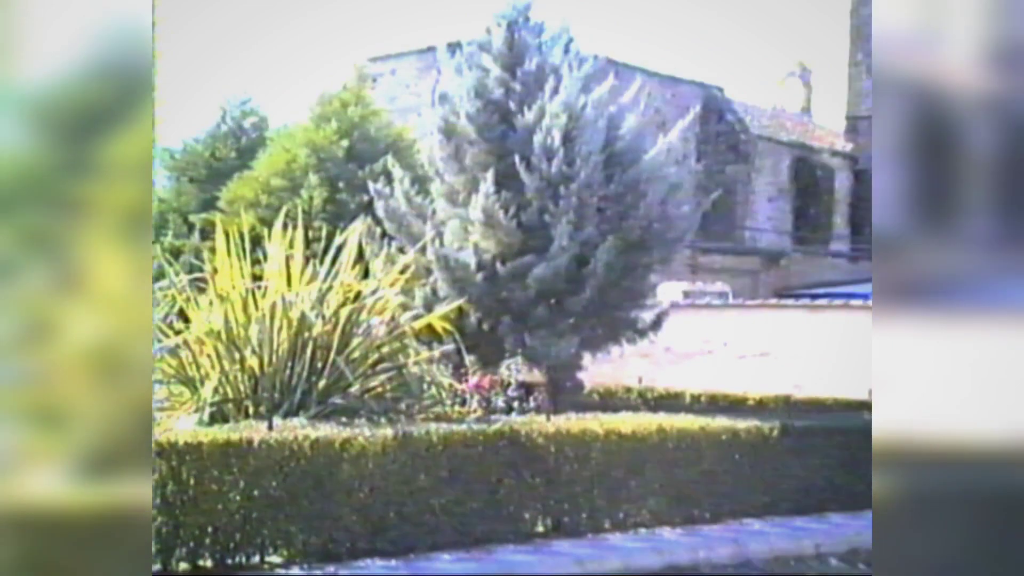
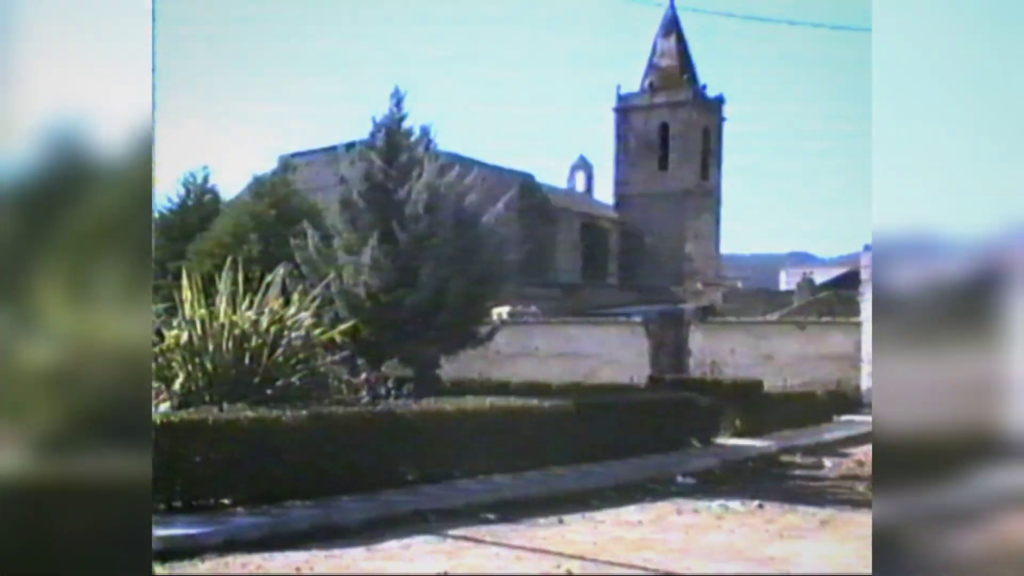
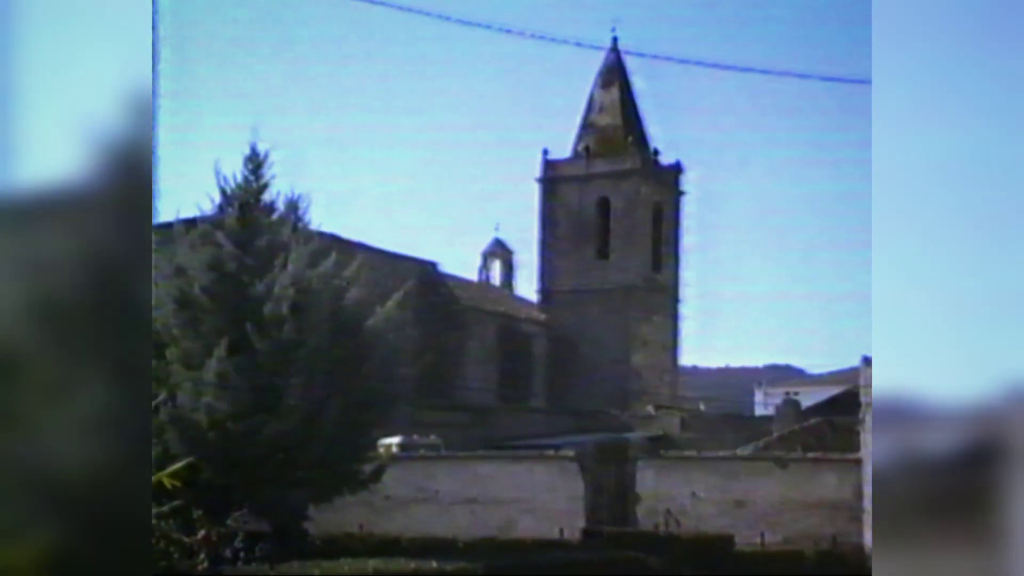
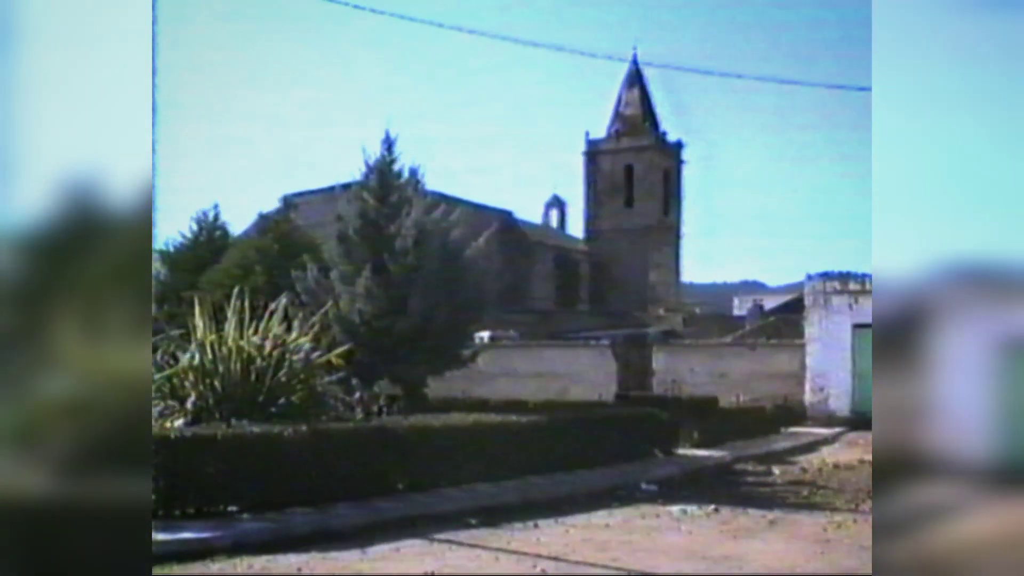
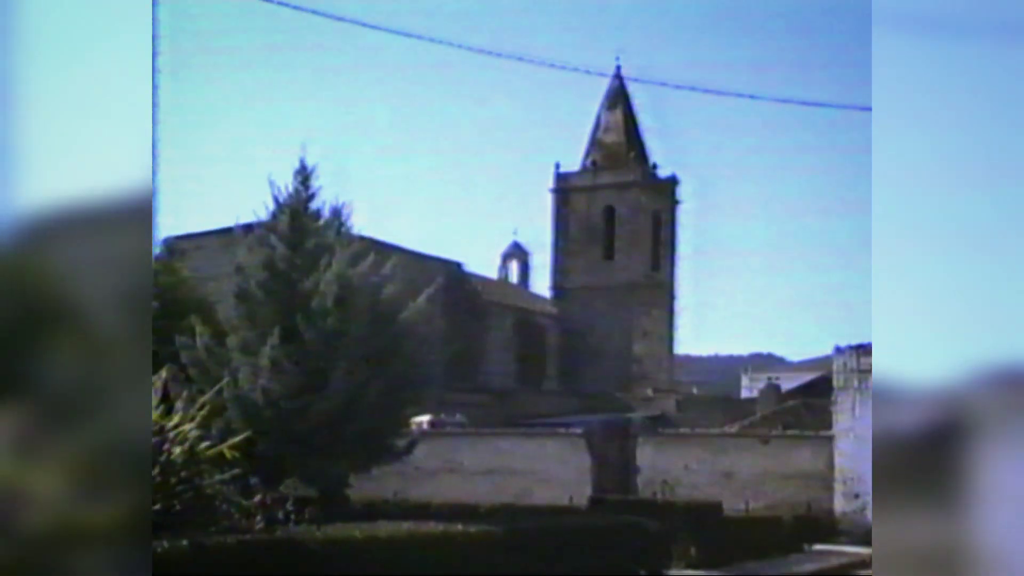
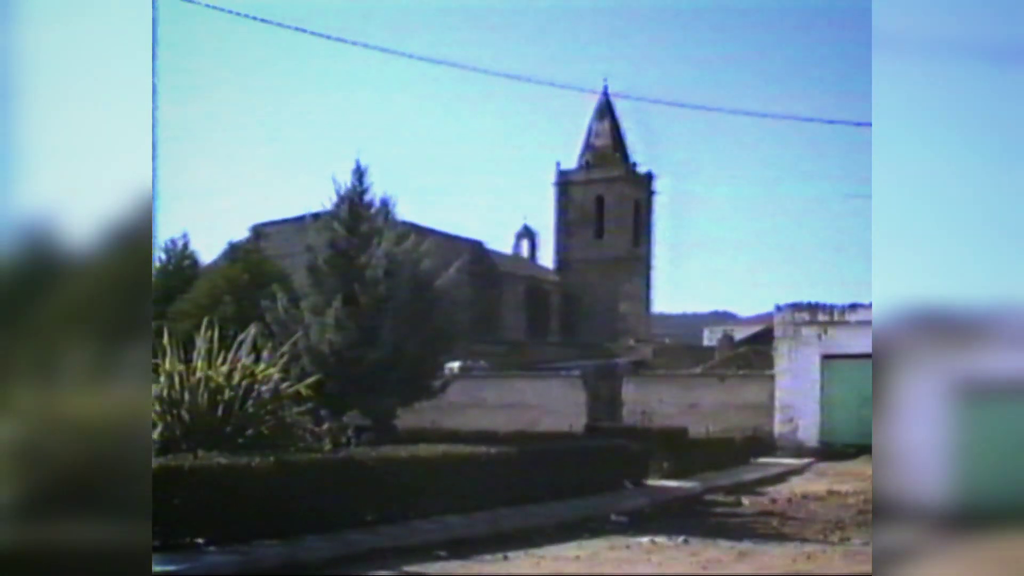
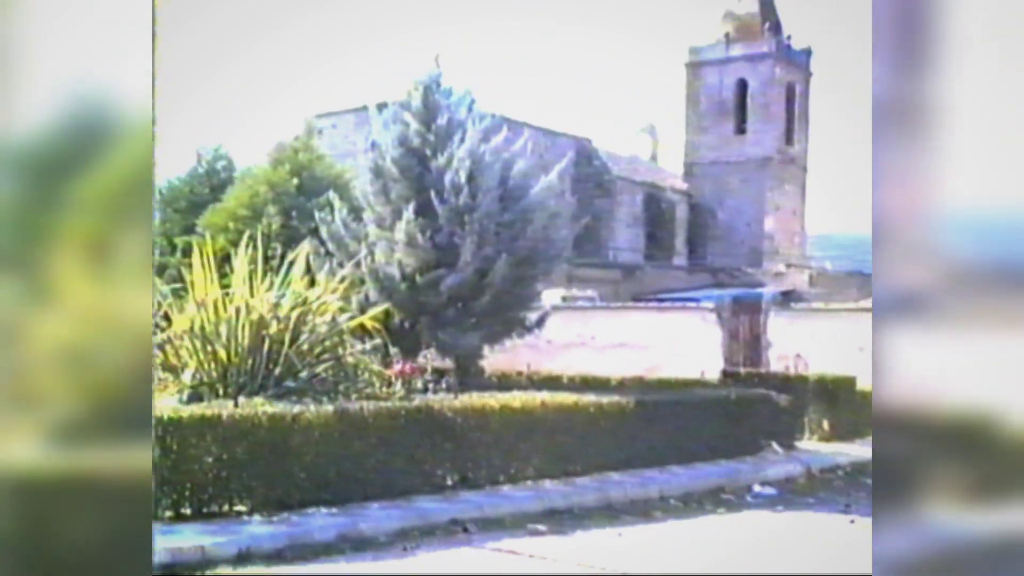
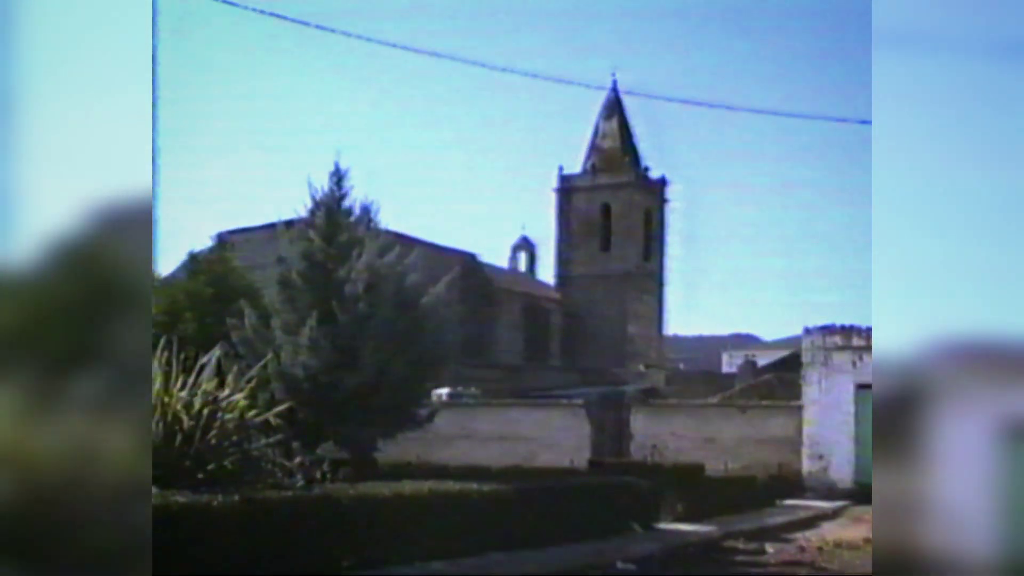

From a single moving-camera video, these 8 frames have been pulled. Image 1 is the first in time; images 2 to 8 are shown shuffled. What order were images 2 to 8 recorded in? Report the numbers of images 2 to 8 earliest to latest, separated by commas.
7, 2, 4, 6, 8, 5, 3
